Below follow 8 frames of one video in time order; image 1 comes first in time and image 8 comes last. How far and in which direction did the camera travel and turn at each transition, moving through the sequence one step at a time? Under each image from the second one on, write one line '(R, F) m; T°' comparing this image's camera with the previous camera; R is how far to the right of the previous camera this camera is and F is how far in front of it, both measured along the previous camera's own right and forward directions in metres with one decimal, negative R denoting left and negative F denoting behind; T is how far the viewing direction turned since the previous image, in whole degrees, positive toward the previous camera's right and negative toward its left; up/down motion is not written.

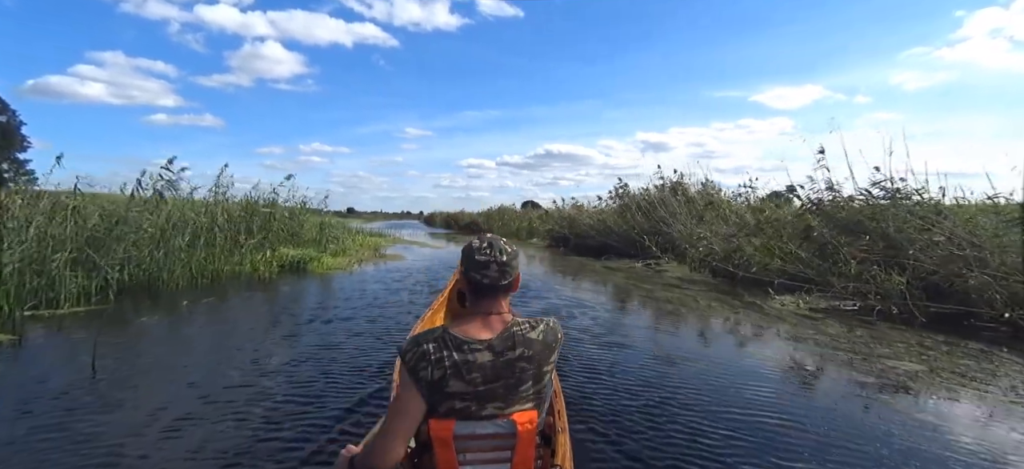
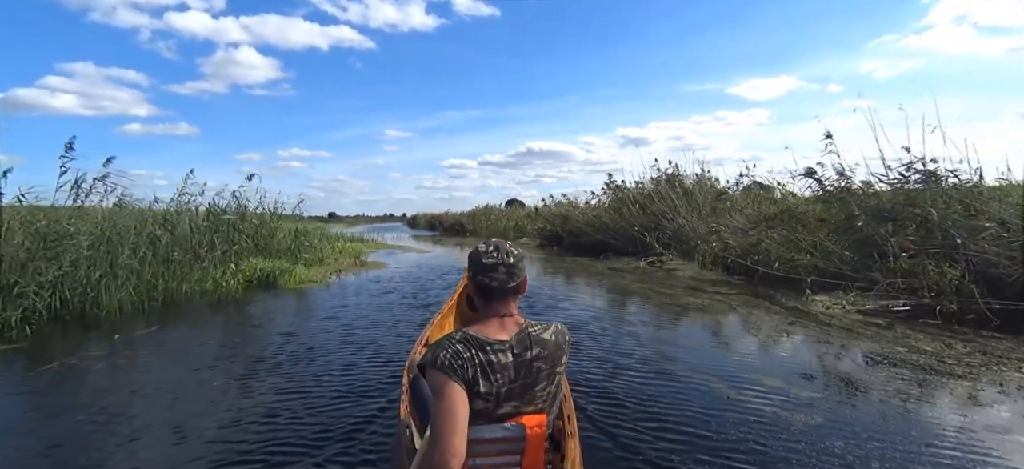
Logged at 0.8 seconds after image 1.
(-0.2, +1.0) m; +2°
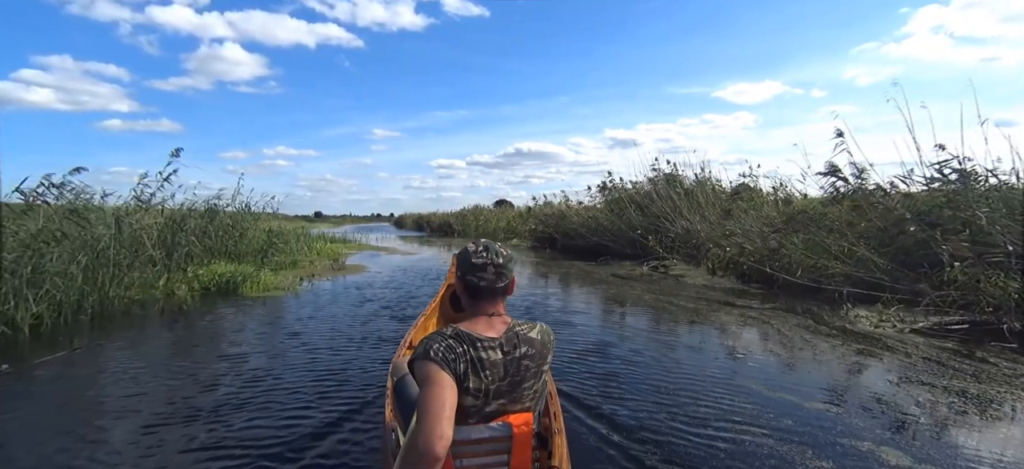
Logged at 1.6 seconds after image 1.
(-0.1, +1.0) m; +1°
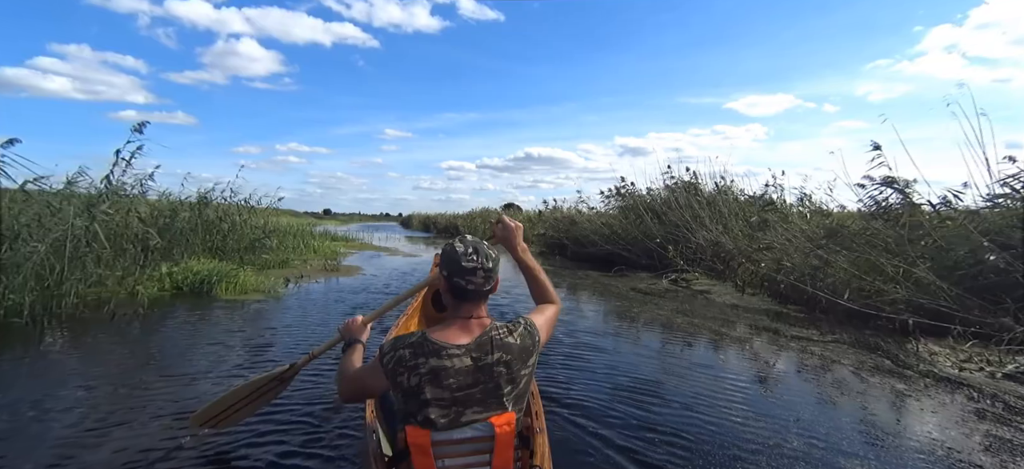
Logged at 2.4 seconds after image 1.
(0.0, +0.9) m; -1°
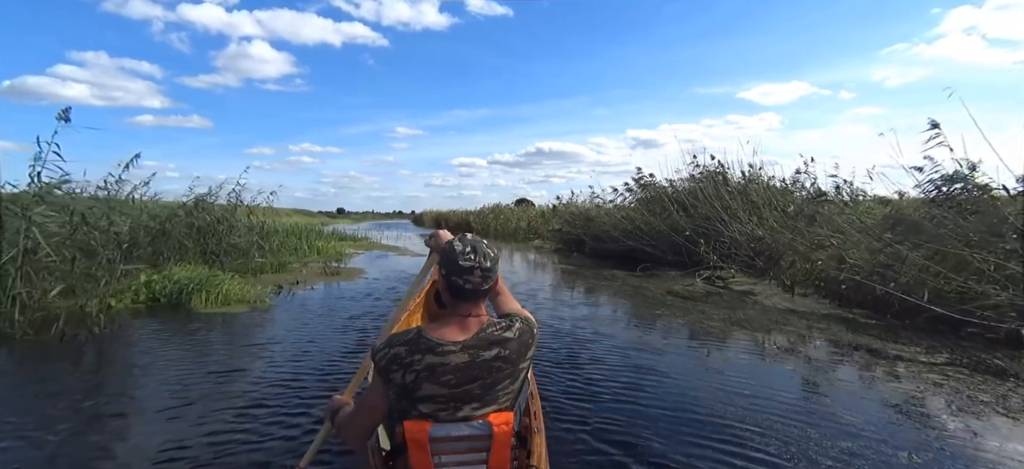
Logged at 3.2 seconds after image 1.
(-0.1, +0.9) m; -1°
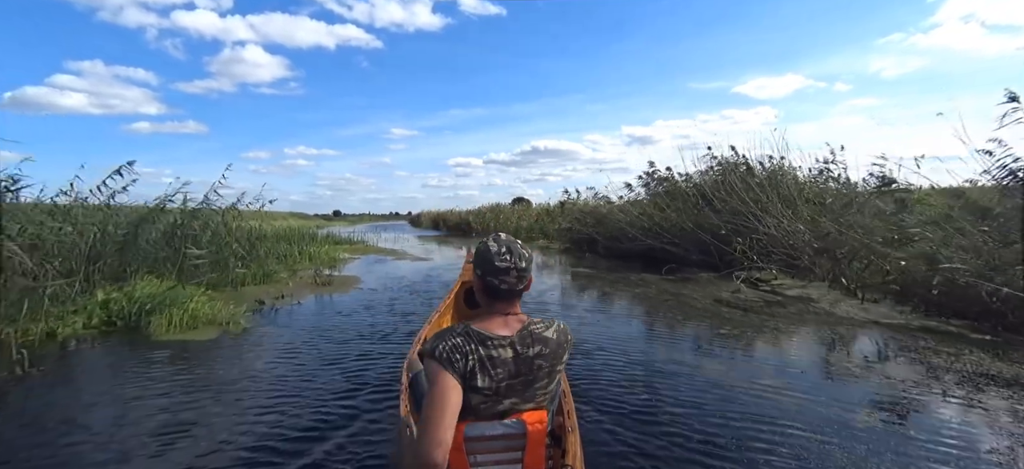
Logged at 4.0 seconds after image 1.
(-0.3, +1.1) m; 0°
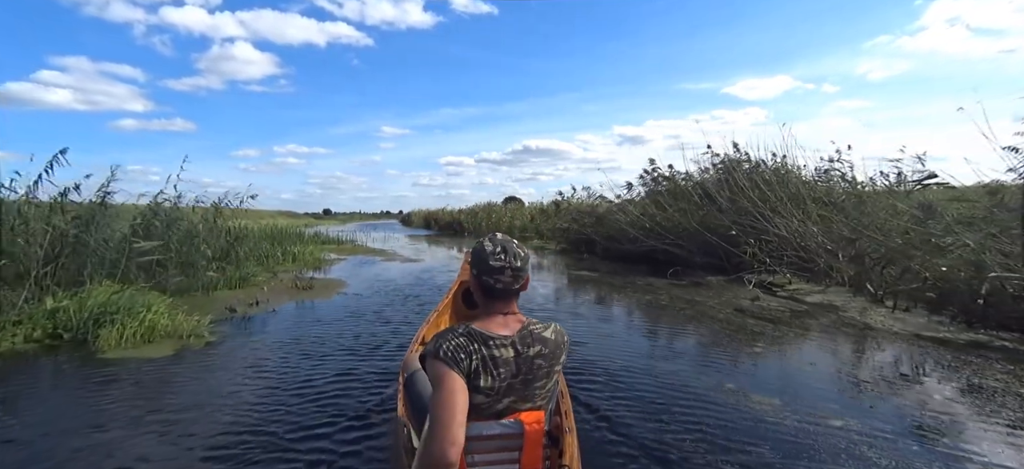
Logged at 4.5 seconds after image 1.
(-0.1, +0.6) m; +1°
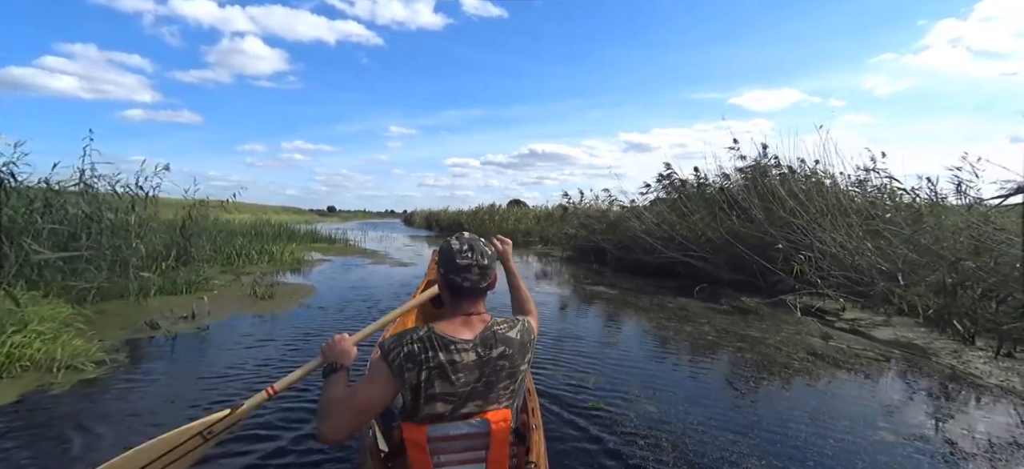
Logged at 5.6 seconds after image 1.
(0.0, +1.3) m; 0°
